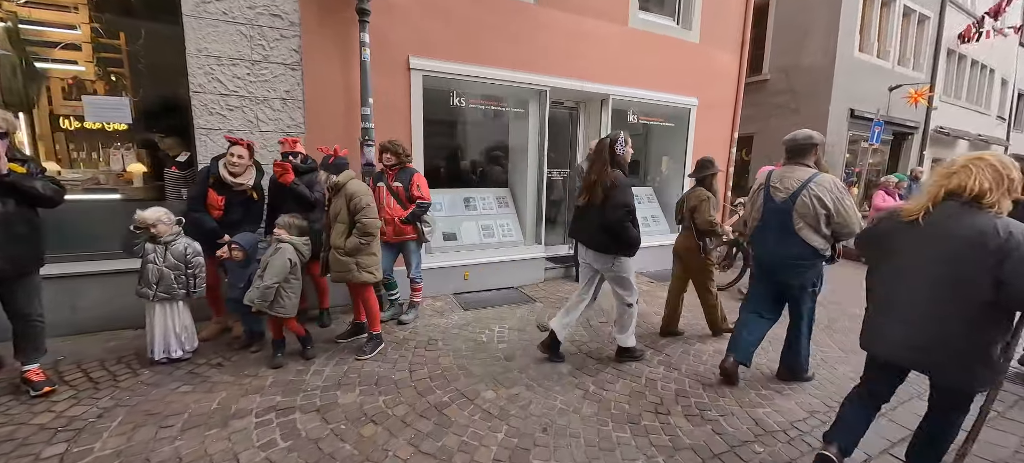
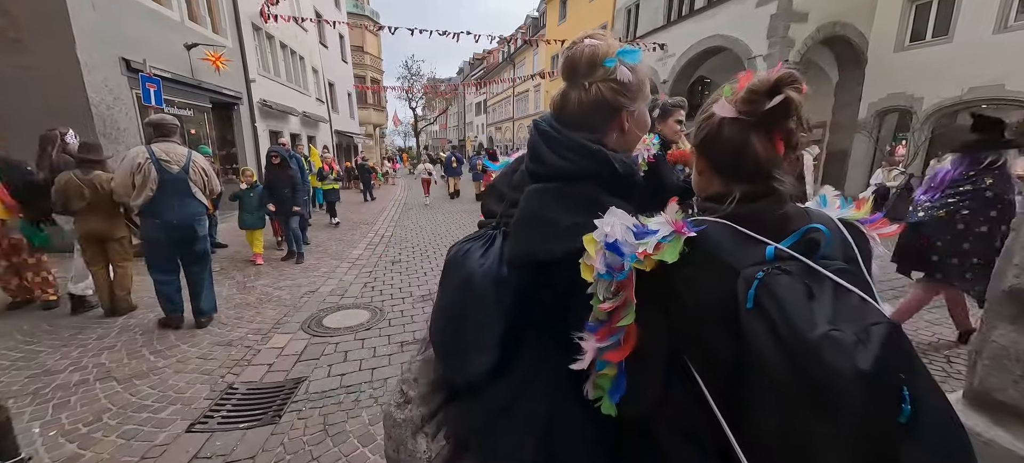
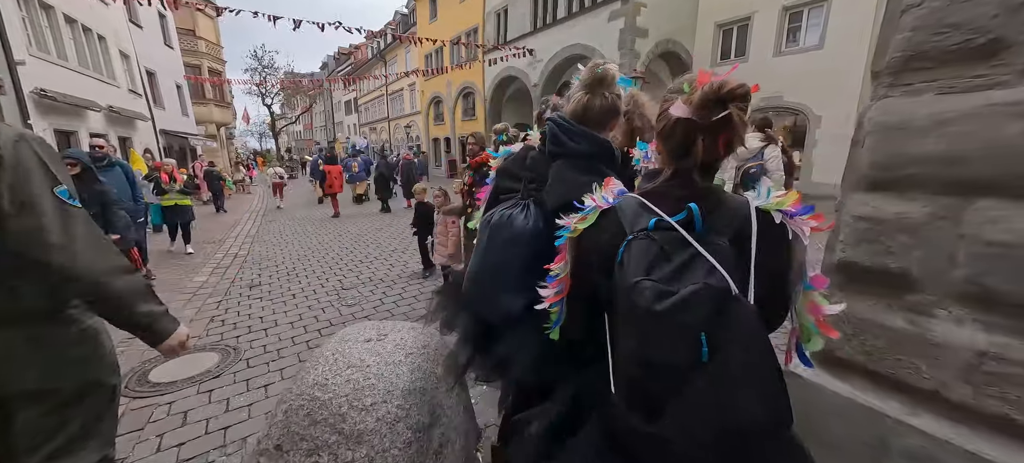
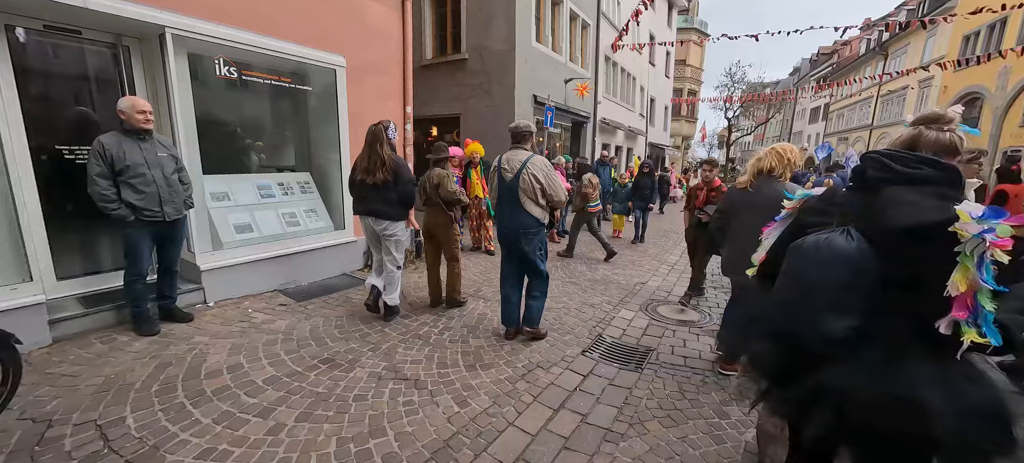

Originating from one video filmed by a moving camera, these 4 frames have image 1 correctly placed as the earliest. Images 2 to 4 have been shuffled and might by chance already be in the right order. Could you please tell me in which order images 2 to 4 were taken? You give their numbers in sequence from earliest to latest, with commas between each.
4, 2, 3
